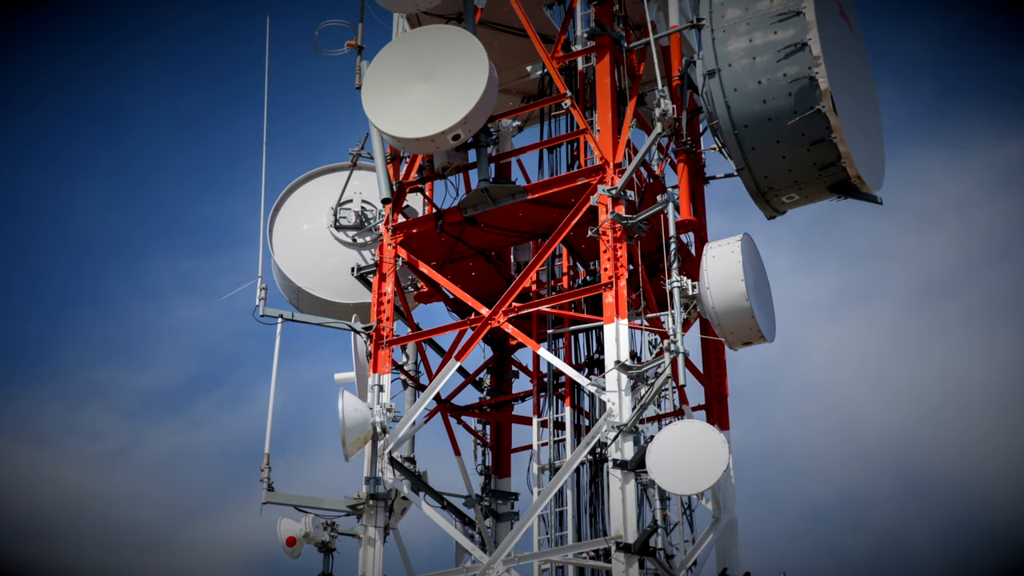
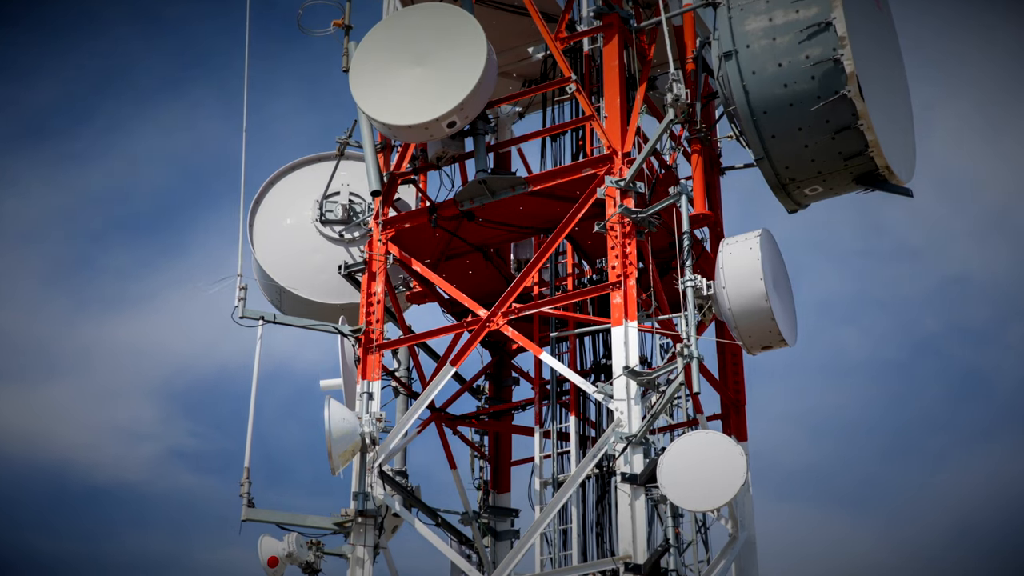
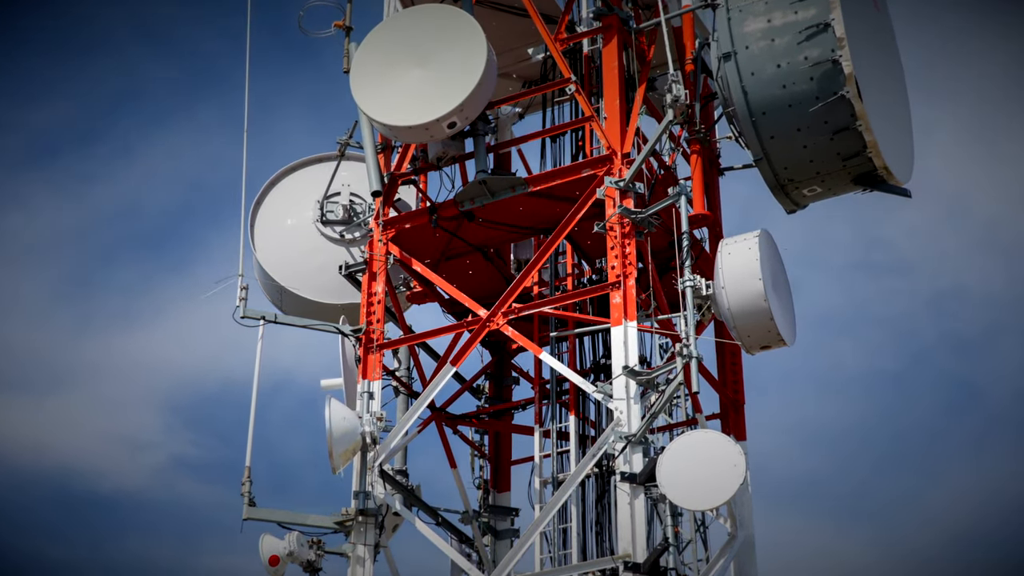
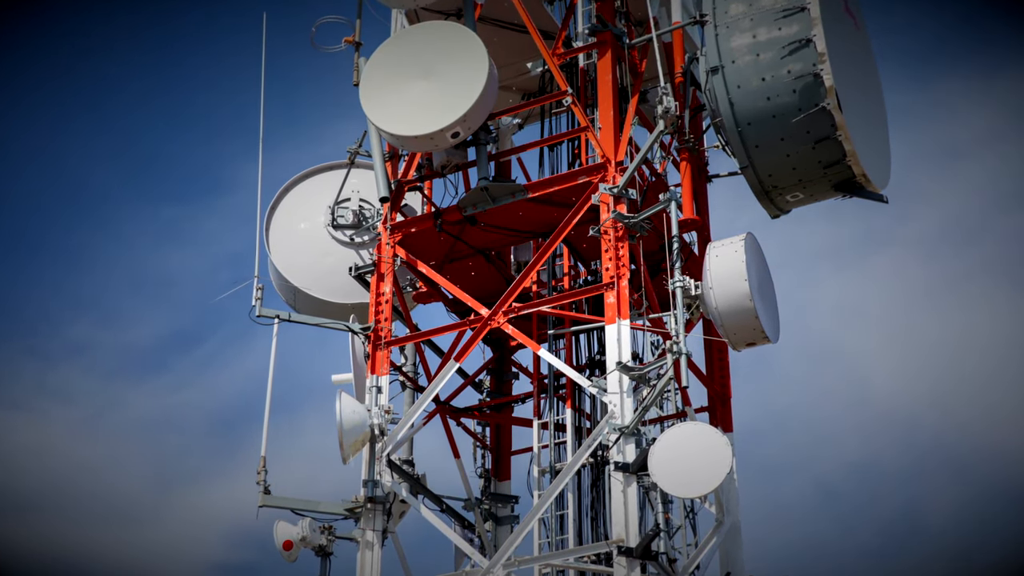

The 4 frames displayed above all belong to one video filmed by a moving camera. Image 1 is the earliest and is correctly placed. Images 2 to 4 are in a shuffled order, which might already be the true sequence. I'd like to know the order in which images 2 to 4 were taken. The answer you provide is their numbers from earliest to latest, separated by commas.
4, 3, 2
